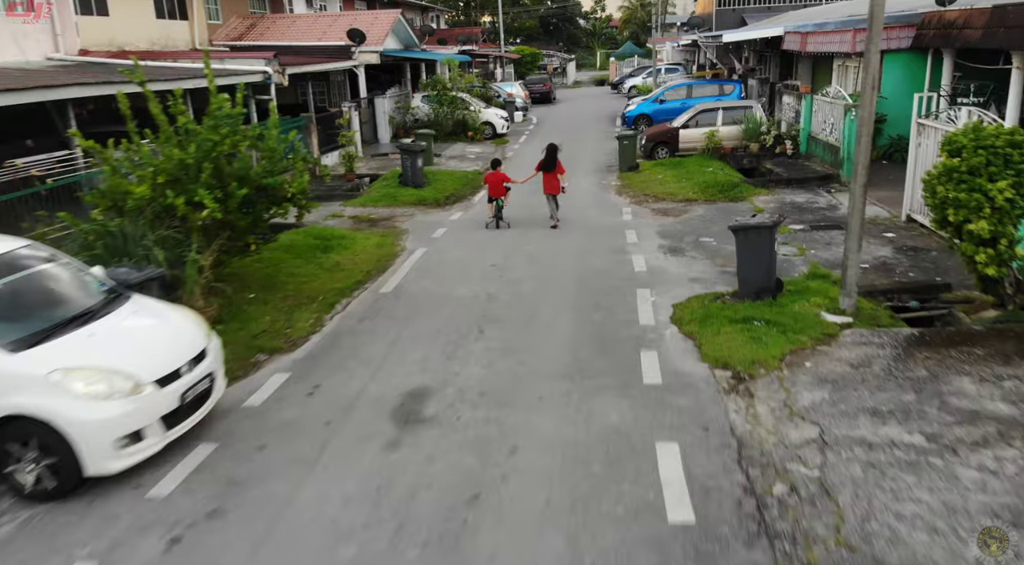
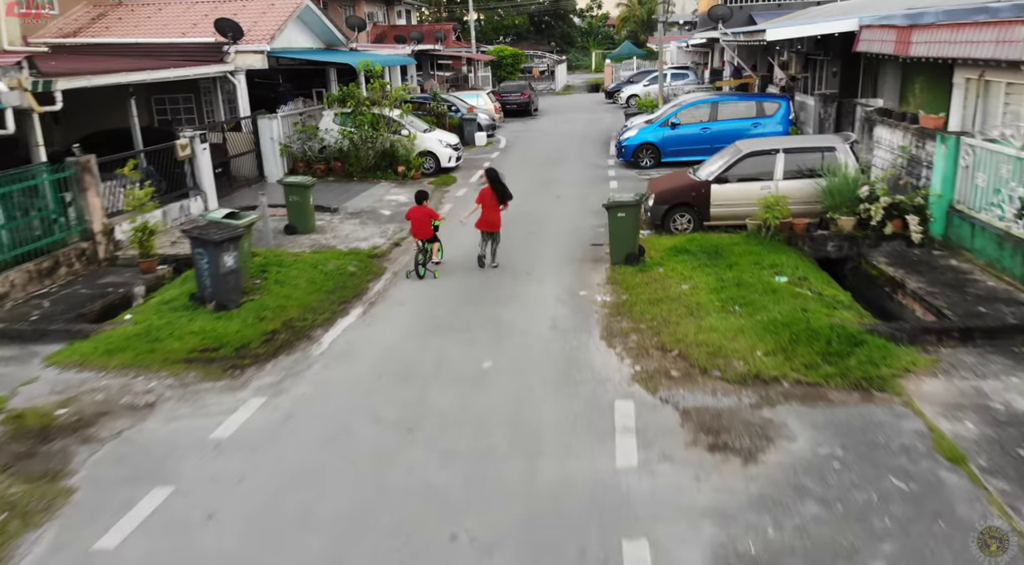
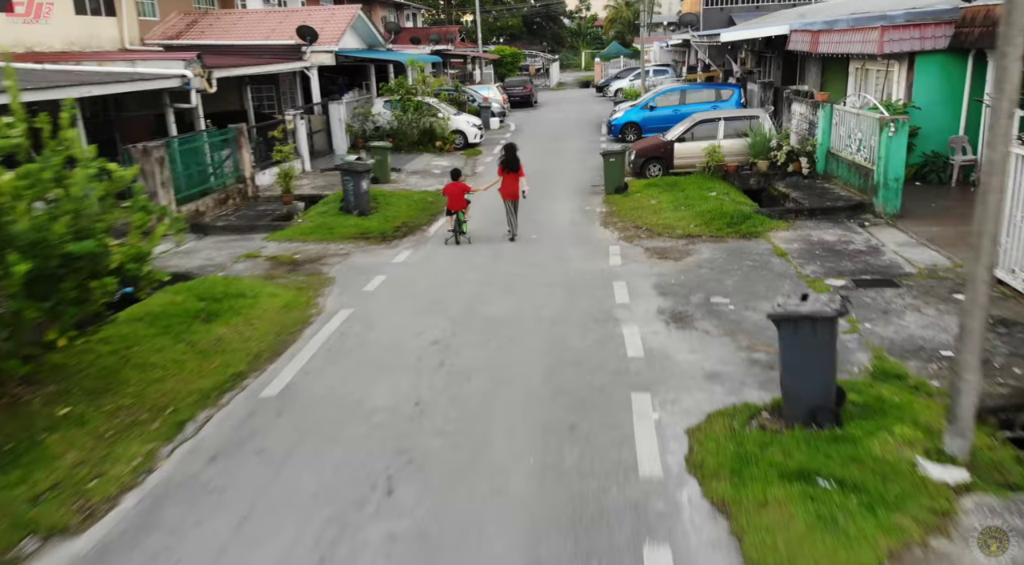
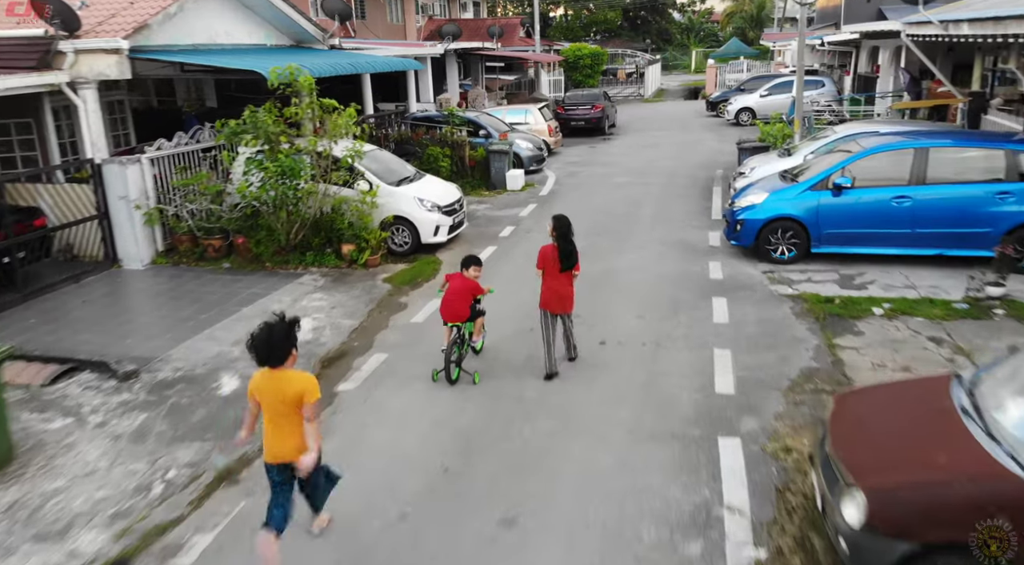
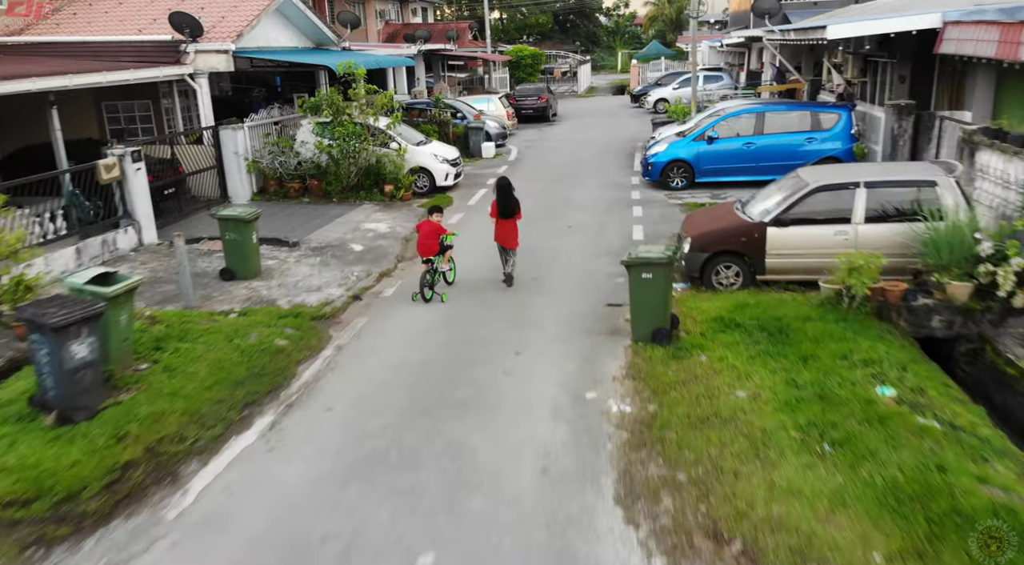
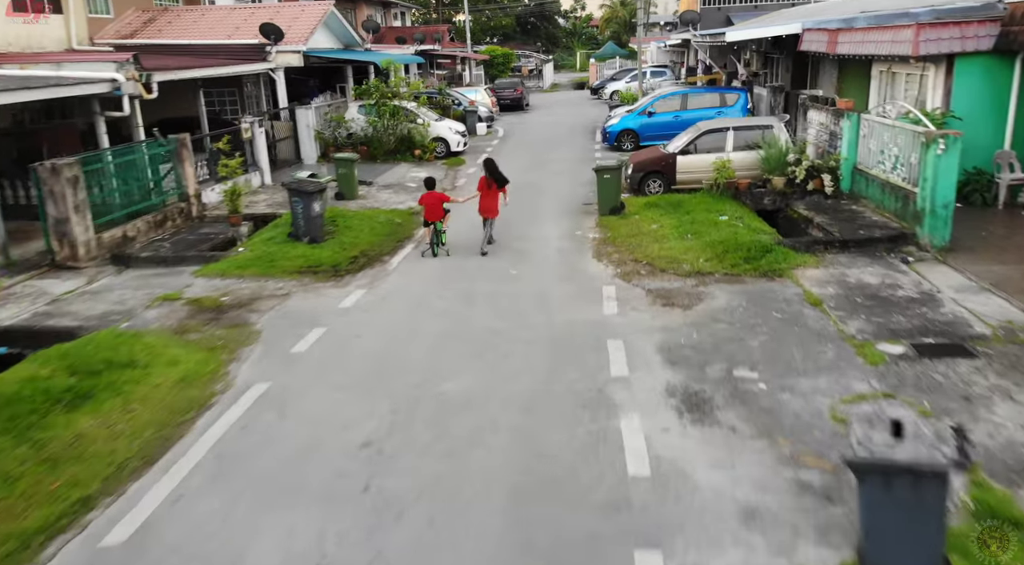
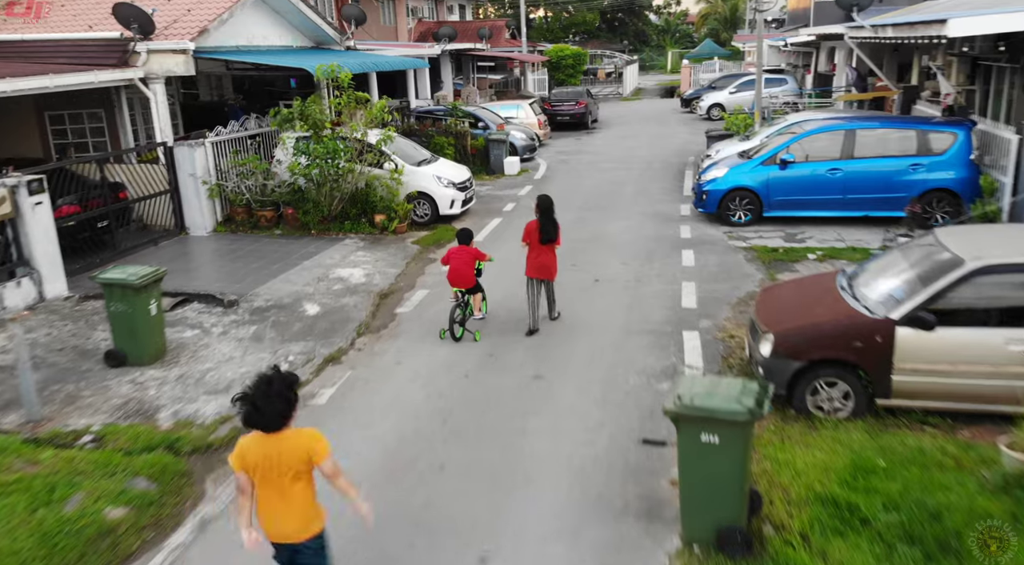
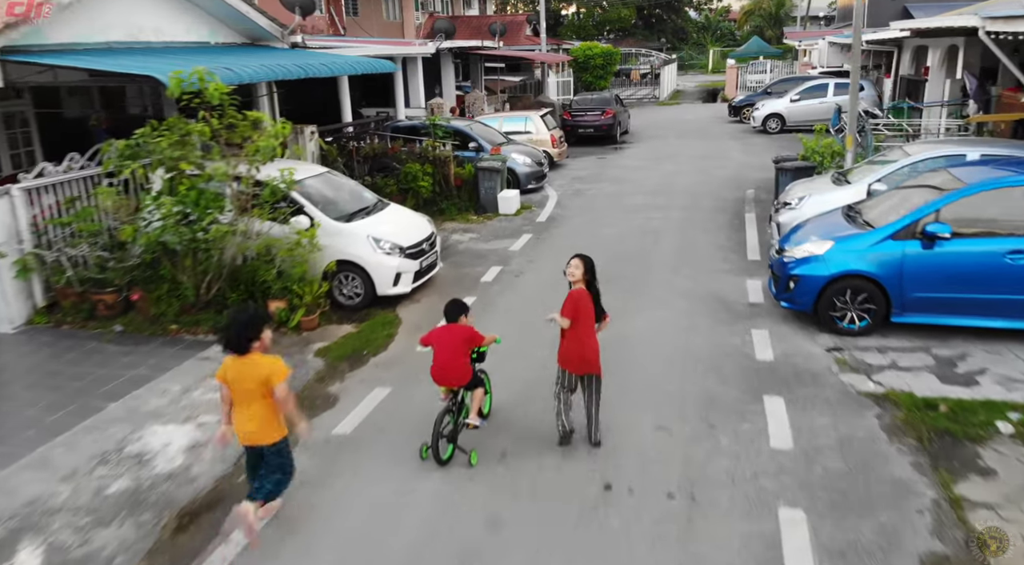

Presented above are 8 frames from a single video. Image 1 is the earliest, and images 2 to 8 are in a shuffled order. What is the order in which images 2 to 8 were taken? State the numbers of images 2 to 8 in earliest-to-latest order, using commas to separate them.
3, 6, 2, 5, 7, 4, 8
